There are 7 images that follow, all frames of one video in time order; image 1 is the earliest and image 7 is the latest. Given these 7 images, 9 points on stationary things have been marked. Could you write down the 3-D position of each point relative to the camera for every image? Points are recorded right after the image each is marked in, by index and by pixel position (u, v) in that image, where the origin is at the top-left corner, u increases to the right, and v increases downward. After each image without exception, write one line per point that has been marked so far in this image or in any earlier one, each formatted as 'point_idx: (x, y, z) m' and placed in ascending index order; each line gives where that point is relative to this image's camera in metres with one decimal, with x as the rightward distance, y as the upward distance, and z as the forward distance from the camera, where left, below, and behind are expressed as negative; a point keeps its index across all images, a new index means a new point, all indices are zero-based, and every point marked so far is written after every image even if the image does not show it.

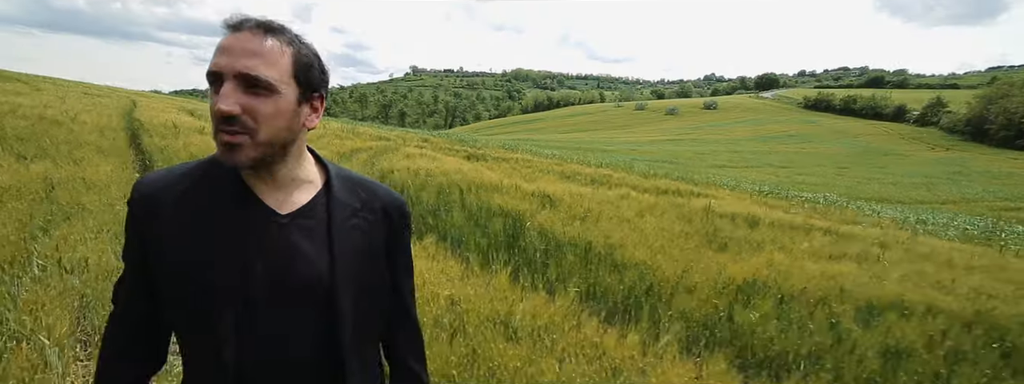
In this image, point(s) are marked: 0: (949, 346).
0: (+3.7, -1.3, +3.8) m
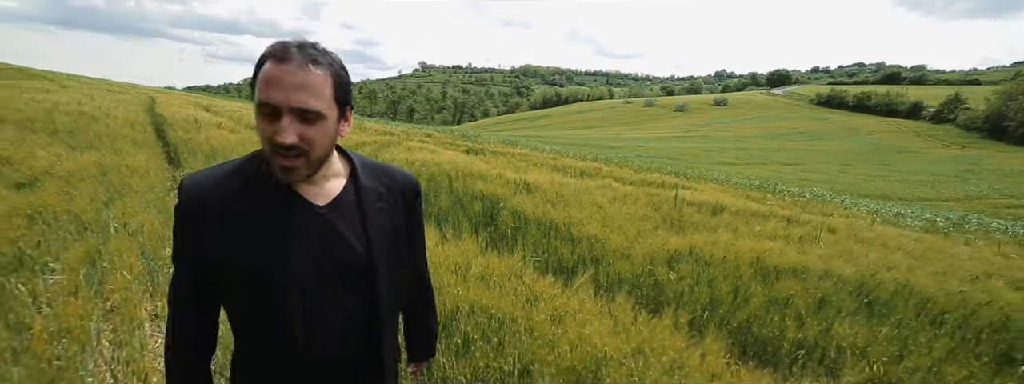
0: (+3.3, -1.2, +4.8) m
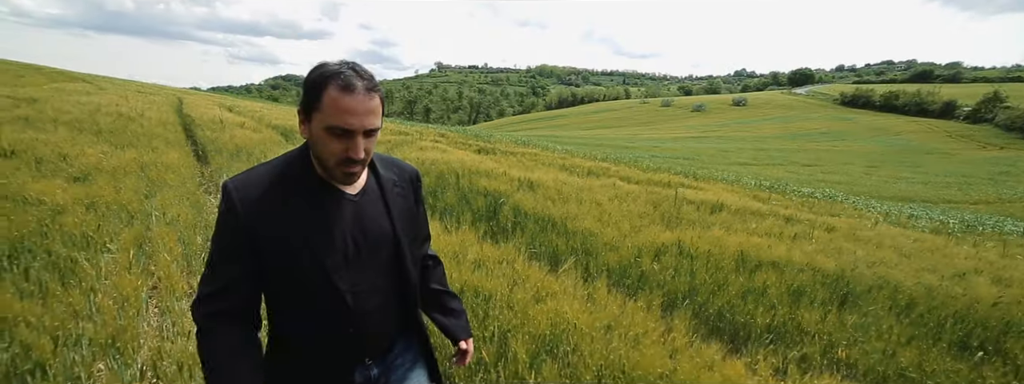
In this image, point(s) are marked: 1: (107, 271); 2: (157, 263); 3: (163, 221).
0: (+3.2, -1.1, +5.1) m
1: (-3.4, -0.7, +3.7) m
2: (-3.4, -0.7, +4.2) m
3: (-4.3, -0.3, +5.4) m
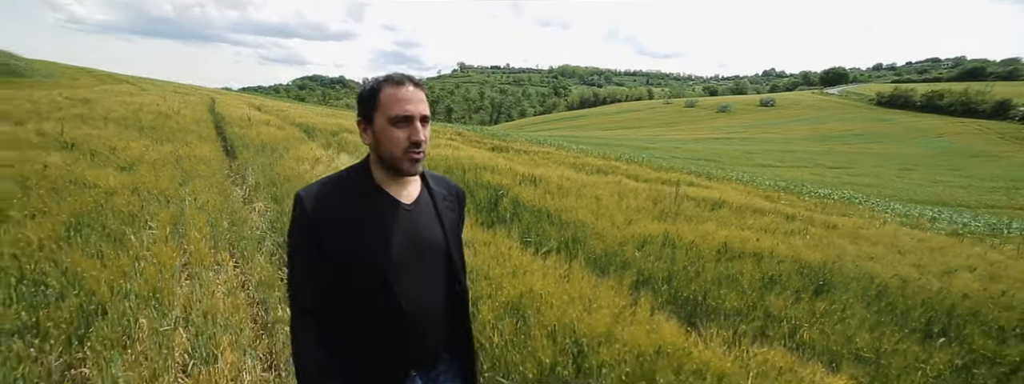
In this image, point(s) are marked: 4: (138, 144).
0: (+3.1, -1.1, +5.4) m
1: (-3.6, -0.5, +4.3) m
2: (-3.6, -0.5, +4.9) m
3: (-4.4, -0.2, +6.0) m
4: (-7.8, +1.0, +9.2) m
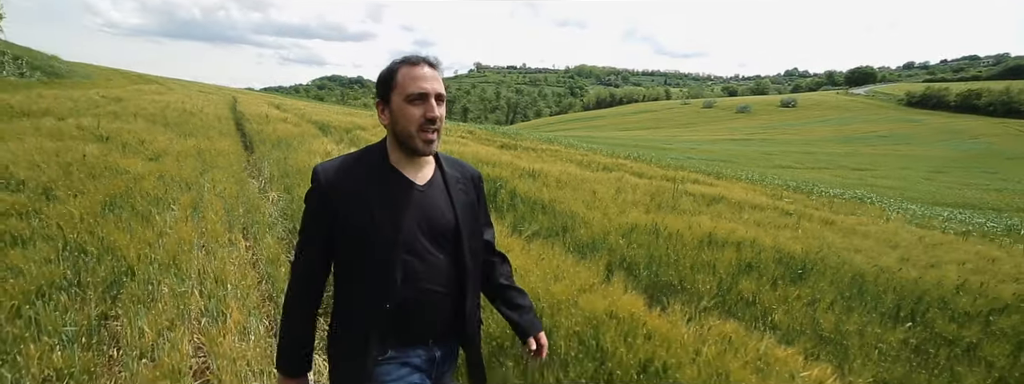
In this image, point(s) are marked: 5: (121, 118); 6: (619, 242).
0: (+3.0, -0.9, +5.6) m
1: (-3.7, -0.3, +4.8) m
2: (-3.7, -0.3, +5.4) m
3: (-4.5, 0.0, +6.5) m
4: (-7.8, +1.2, +9.8) m
5: (-11.3, +2.1, +12.6) m
6: (+1.5, -0.7, +6.0) m
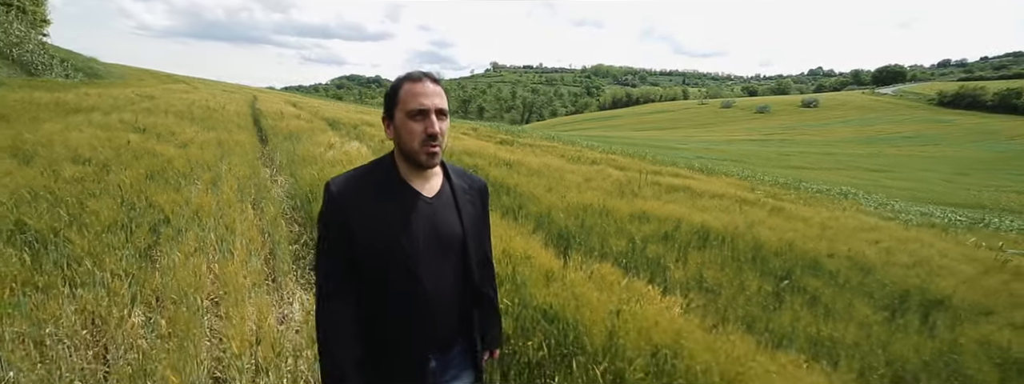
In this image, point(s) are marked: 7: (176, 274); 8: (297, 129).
0: (+2.3, -0.7, +6.7) m
1: (-4.4, 0.0, +6.2) m
2: (-4.4, 0.0, +6.7) m
3: (-5.1, +0.3, +7.9) m
4: (-8.3, +1.6, +11.3) m
5: (-11.6, +2.5, +14.2) m
6: (+0.8, -0.4, +7.1) m
7: (-3.1, -0.8, +4.1) m
8: (-7.3, +2.1, +14.8) m
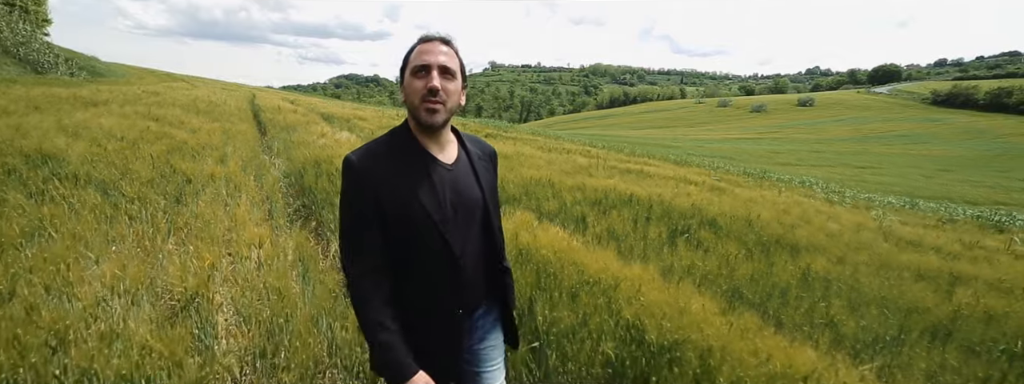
0: (+1.5, -0.2, +8.1) m
1: (-5.2, +0.5, +7.5) m
2: (-5.2, +0.5, +8.1) m
3: (-5.9, +0.8, +9.3) m
4: (-9.1, +2.1, +12.7) m
5: (-12.4, +3.0, +15.6) m
6: (0.0, +0.1, +8.5) m
7: (-3.9, -0.3, +5.4) m
8: (-8.1, +2.6, +16.2) m
